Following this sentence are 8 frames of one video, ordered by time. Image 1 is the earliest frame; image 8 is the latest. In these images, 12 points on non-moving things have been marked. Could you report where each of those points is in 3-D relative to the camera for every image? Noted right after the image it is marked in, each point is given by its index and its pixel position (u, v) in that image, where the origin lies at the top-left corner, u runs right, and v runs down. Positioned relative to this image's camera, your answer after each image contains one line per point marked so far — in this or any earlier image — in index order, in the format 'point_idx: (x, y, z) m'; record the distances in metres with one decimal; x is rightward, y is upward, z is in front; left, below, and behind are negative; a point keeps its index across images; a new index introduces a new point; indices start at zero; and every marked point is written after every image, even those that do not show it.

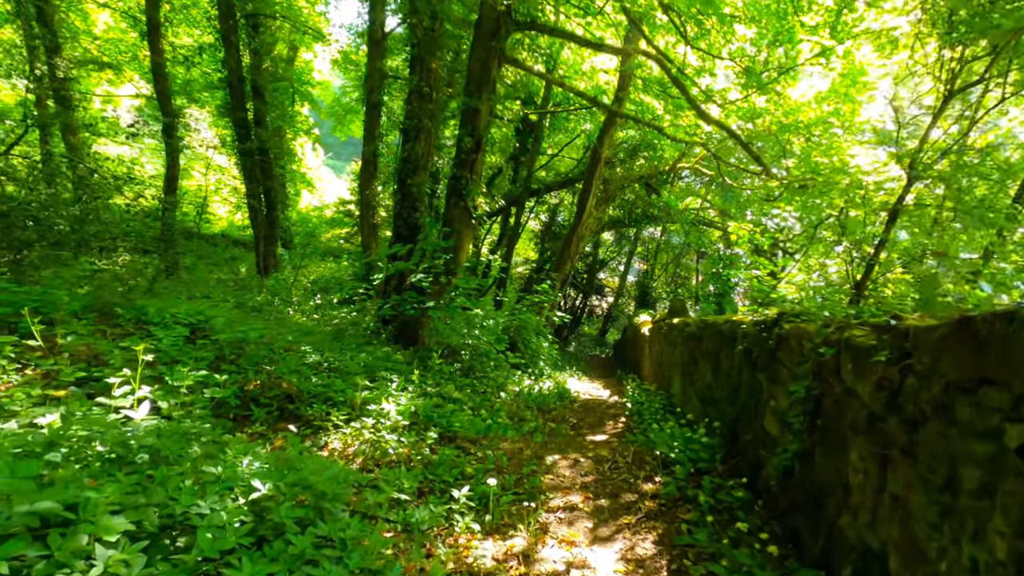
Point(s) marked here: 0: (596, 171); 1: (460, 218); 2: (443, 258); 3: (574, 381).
0: (+1.7, +2.3, +10.8) m
1: (-0.6, +0.7, +5.8) m
2: (-0.7, +0.3, +5.6) m
3: (+1.0, -1.5, +8.6) m
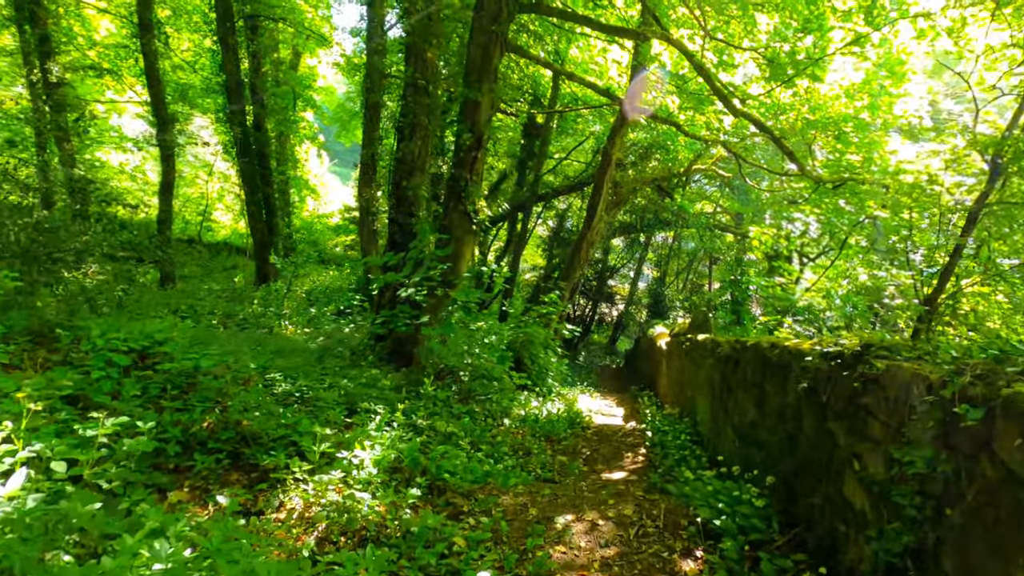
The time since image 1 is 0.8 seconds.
0: (+1.8, +2.1, +10.2) m
1: (-0.5, +0.6, +5.3) m
2: (-0.7, +0.2, +5.0) m
3: (+1.1, -1.7, +8.0) m
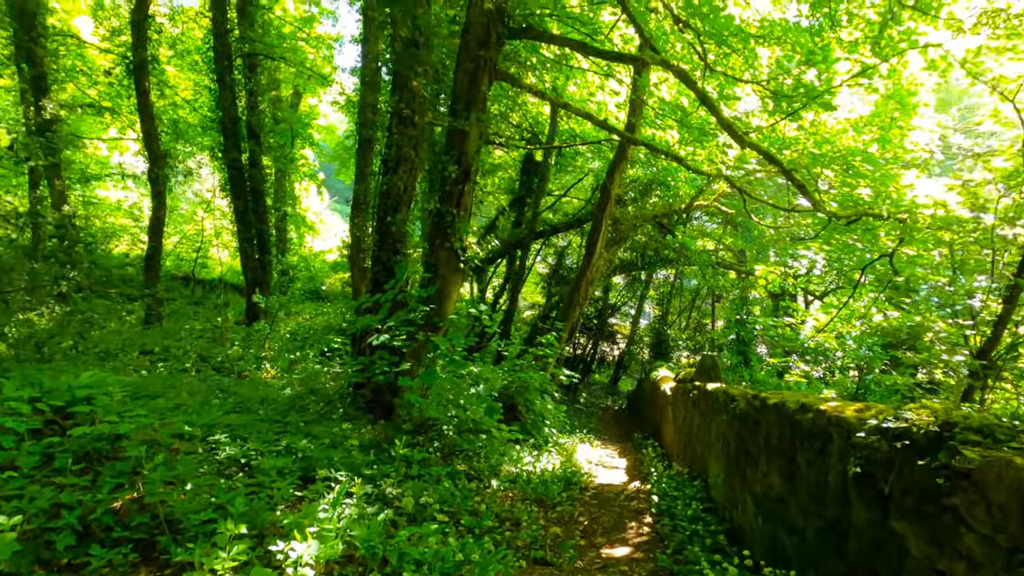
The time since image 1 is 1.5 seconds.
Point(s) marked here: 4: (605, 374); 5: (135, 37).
0: (+1.7, +1.4, +9.9) m
1: (-0.6, +0.2, +4.9) m
2: (-0.8, -0.2, +4.6) m
3: (+1.0, -2.2, +7.5) m
4: (+3.4, -3.1, +19.5) m
5: (-7.3, +4.9, +10.4) m
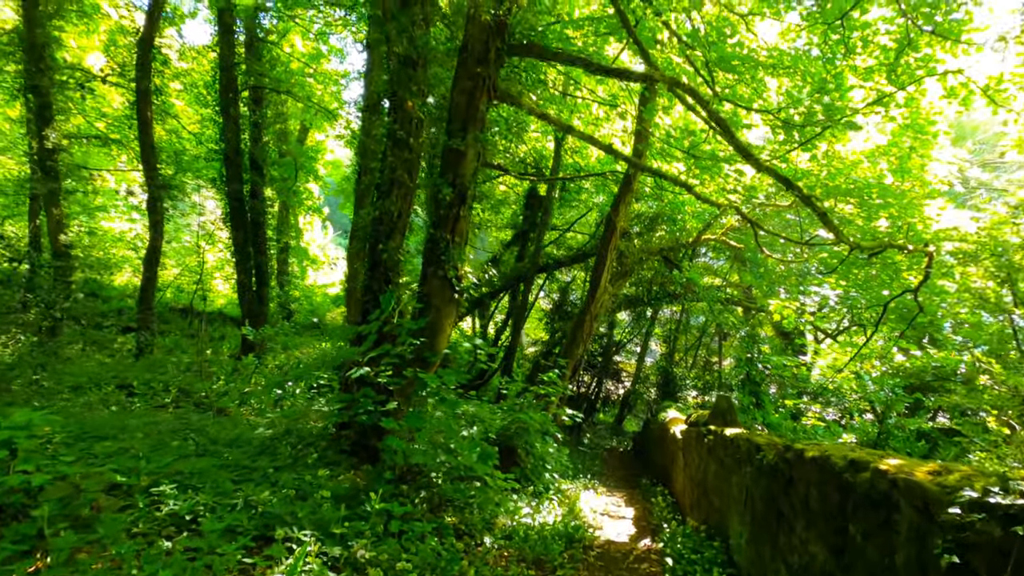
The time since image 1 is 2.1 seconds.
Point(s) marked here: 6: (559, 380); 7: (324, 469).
0: (+1.8, +0.8, +9.6) m
1: (-0.6, 0.0, +4.5) m
2: (-0.8, -0.4, +4.2) m
3: (+1.0, -2.7, +7.0) m
4: (+3.4, -4.4, +18.8) m
5: (-7.2, +4.3, +10.4) m
6: (+0.6, -1.2, +7.3) m
7: (-1.3, -1.2, +3.7) m
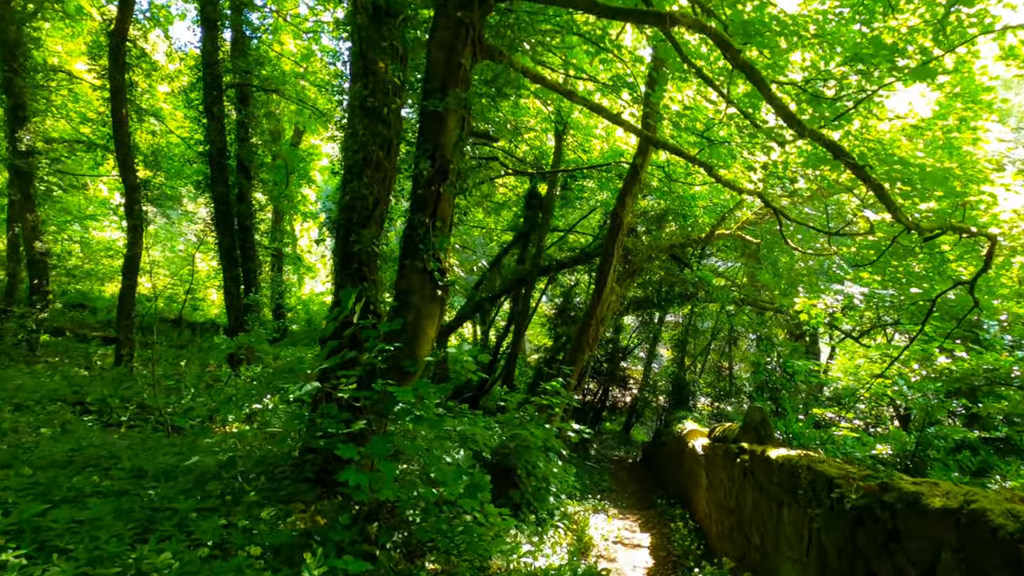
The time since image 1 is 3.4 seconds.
0: (+1.7, +0.8, +8.9) m
1: (-0.7, 0.0, +3.8) m
2: (-0.8, -0.4, +3.5) m
3: (+1.0, -2.7, +6.2) m
4: (+3.5, -4.5, +18.0) m
5: (-7.3, +4.1, +9.8) m
6: (+0.6, -1.2, +6.5) m
7: (-1.3, -1.2, +2.9) m
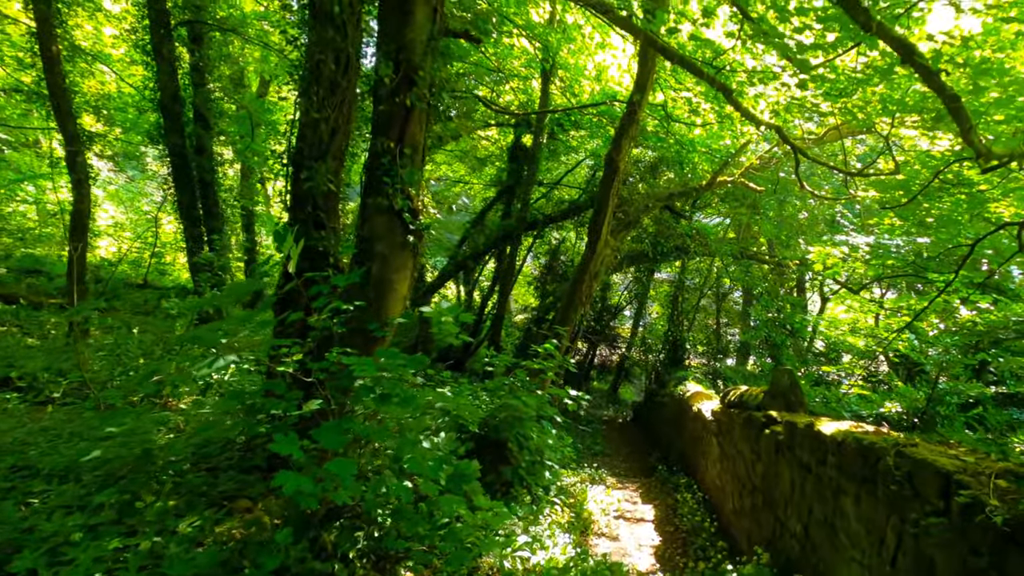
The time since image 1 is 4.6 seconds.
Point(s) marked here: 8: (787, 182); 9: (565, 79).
0: (+1.5, +1.5, +8.2) m
1: (-0.7, +0.3, +3.1) m
2: (-0.9, -0.1, +2.8) m
3: (+0.9, -2.2, +5.7) m
4: (+3.1, -3.1, +17.7) m
5: (-7.6, +4.8, +8.6) m
6: (+0.5, -0.7, +5.9) m
7: (-1.3, -1.0, +2.3) m
8: (+4.8, +1.8, +9.4) m
9: (+1.1, +4.3, +11.0) m
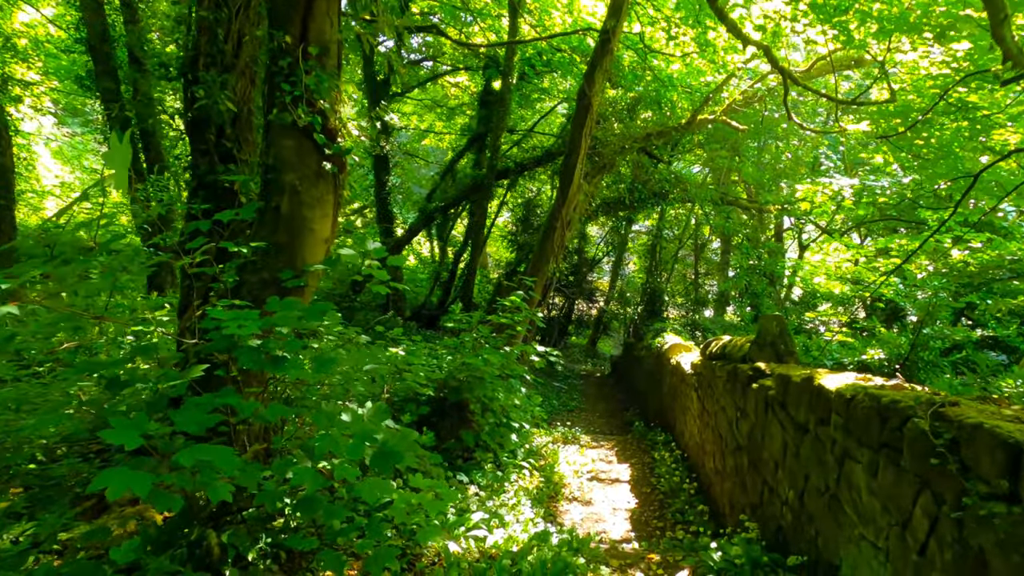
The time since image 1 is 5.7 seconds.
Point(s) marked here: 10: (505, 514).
0: (+1.0, +2.2, +7.6) m
1: (-1.0, +0.6, +2.5) m
2: (-1.1, +0.1, +2.2) m
3: (+0.6, -1.6, +5.4) m
4: (+2.3, -1.6, +17.5) m
5: (-8.1, +5.3, +7.4) m
6: (+0.1, -0.2, +5.4) m
7: (-1.5, -0.8, +1.8) m
8: (+4.2, +2.7, +8.8) m
9: (+0.4, +5.2, +10.1) m
10: (0.0, -1.3, +3.1) m
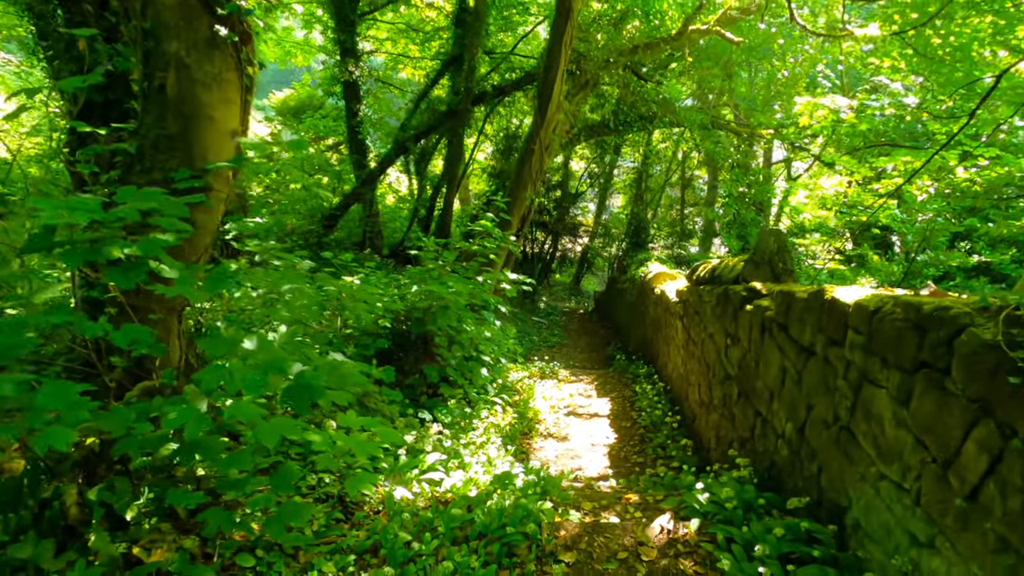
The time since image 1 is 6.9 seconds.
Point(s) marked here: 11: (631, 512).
0: (+0.7, +3.1, +6.9) m
1: (-1.2, +0.9, +1.9) m
2: (-1.3, +0.5, +1.7) m
3: (+0.3, -0.9, +5.1) m
4: (+1.7, +0.4, +17.2) m
5: (-8.5, +6.1, +6.1) m
6: (-0.1, +0.5, +5.0) m
7: (-1.7, -0.5, +1.3) m
8: (+3.8, +3.8, +8.1) m
9: (0.0, +6.3, +9.0) m
10: (-0.2, -0.9, +2.8) m
11: (+0.6, -1.2, +2.8) m
